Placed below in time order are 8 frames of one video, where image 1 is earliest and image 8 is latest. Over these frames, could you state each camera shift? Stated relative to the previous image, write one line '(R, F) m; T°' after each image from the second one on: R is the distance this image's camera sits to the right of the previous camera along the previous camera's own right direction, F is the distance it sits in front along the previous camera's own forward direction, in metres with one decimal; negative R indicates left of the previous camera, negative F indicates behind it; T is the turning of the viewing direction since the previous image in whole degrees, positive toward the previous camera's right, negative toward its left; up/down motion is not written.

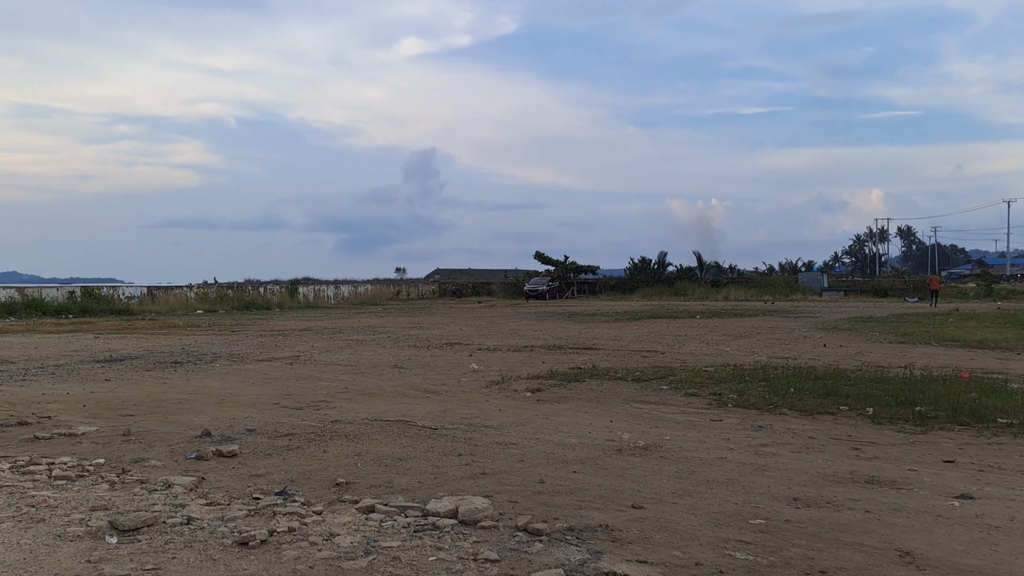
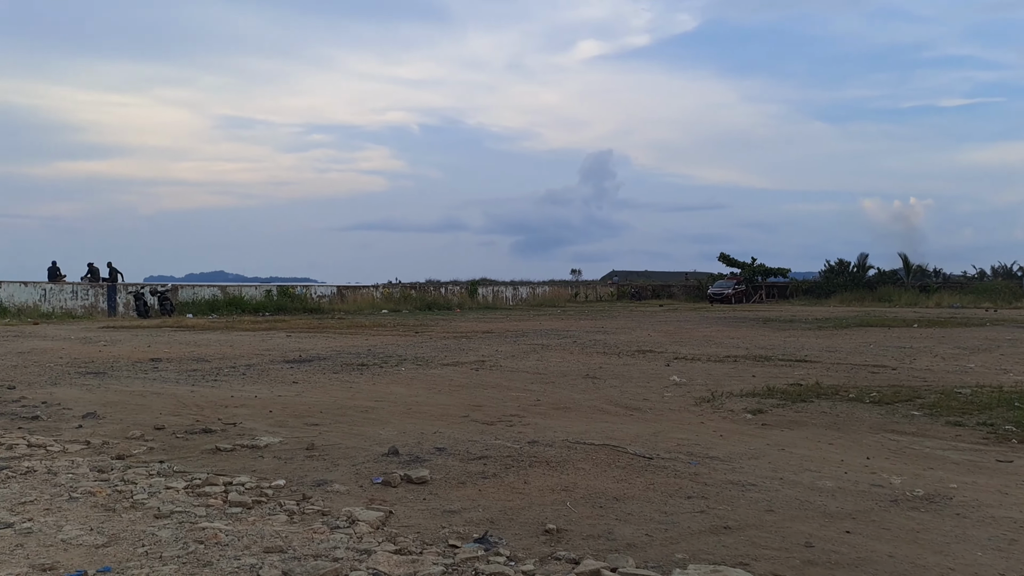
(-0.3, +0.8) m; -11°
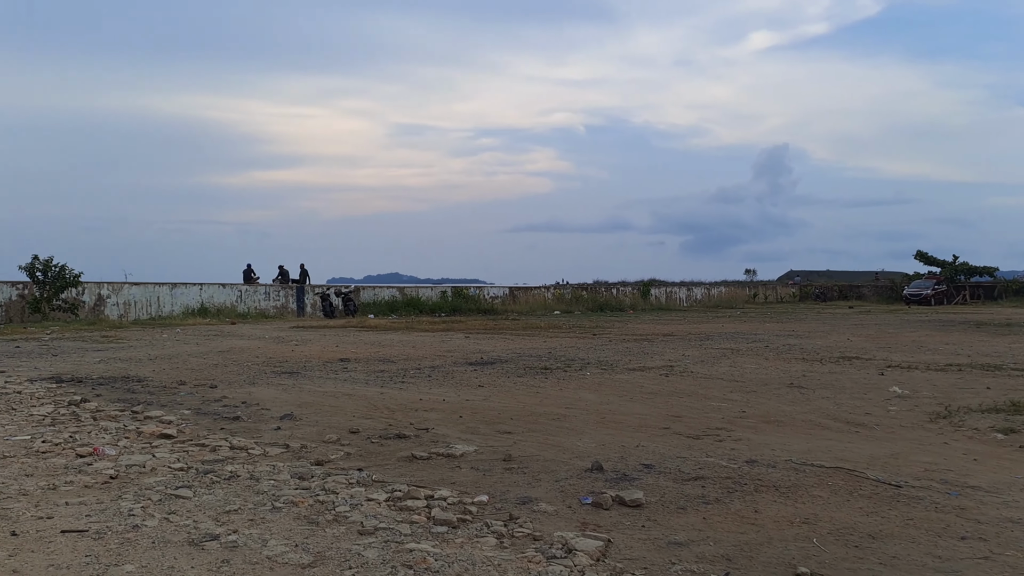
(-0.2, +0.4) m; -11°
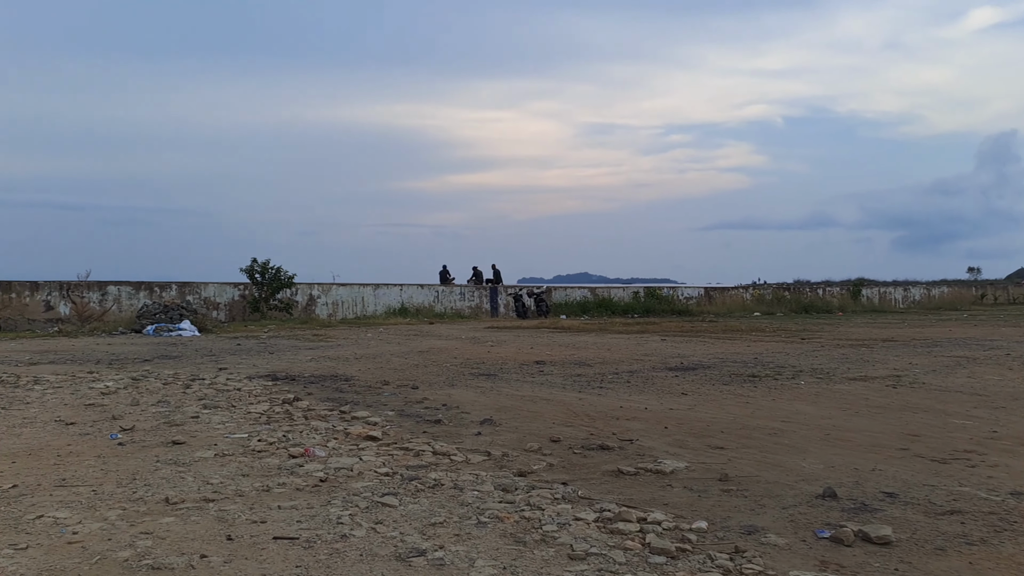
(-0.1, +0.3) m; -12°
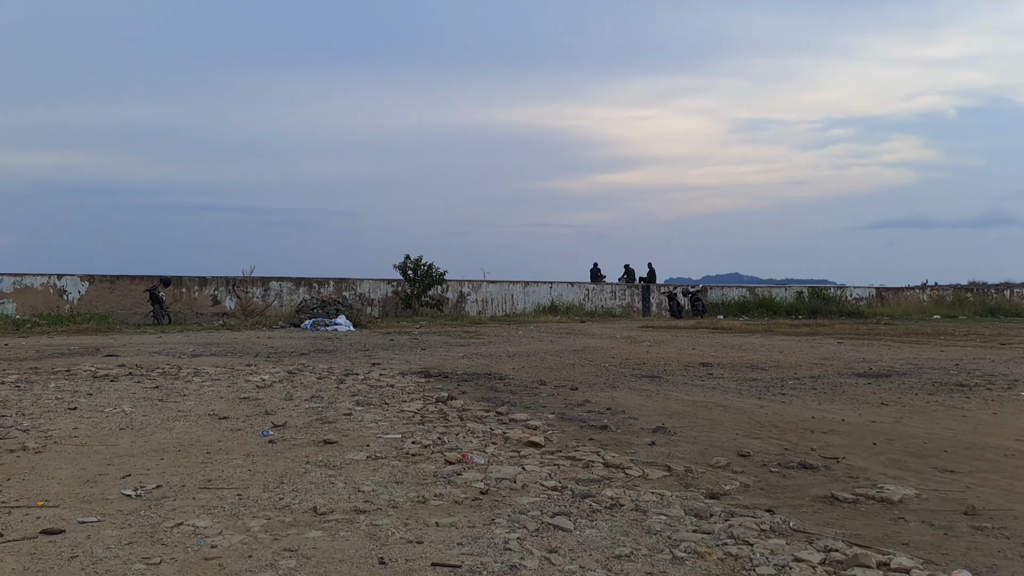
(-0.2, +0.6) m; -9°
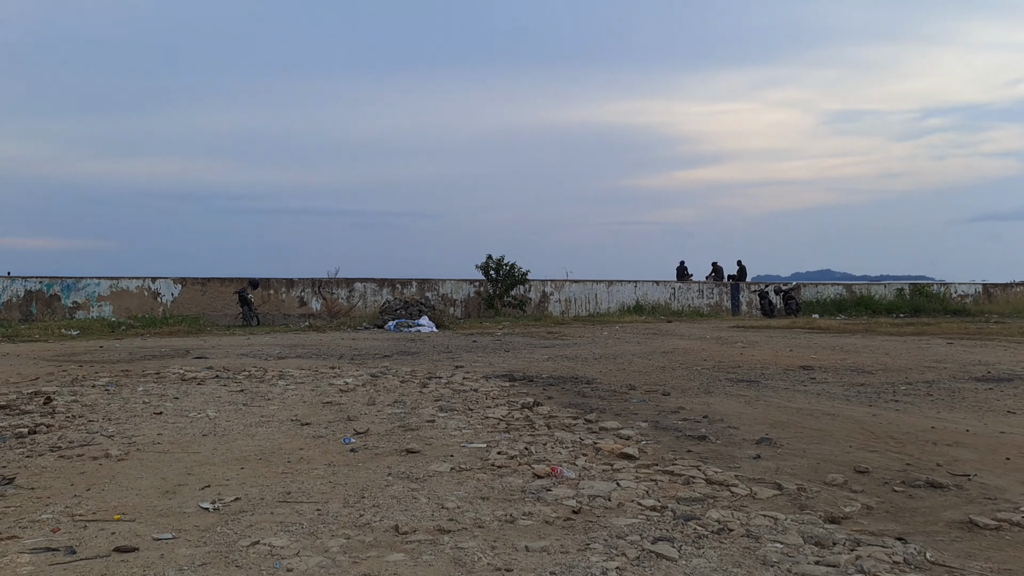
(0.0, +0.3) m; -5°
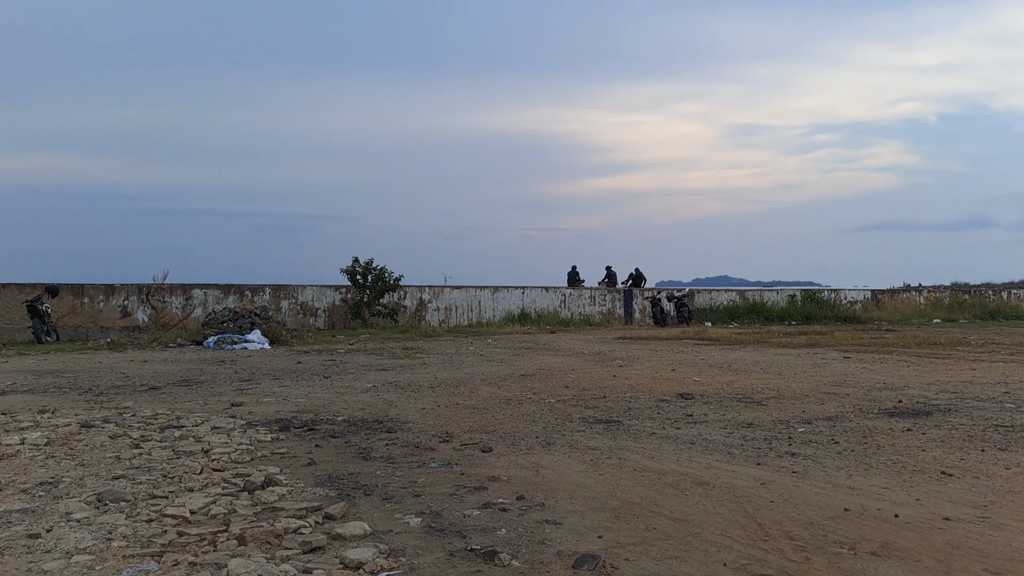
(+0.9, +2.2) m; +6°
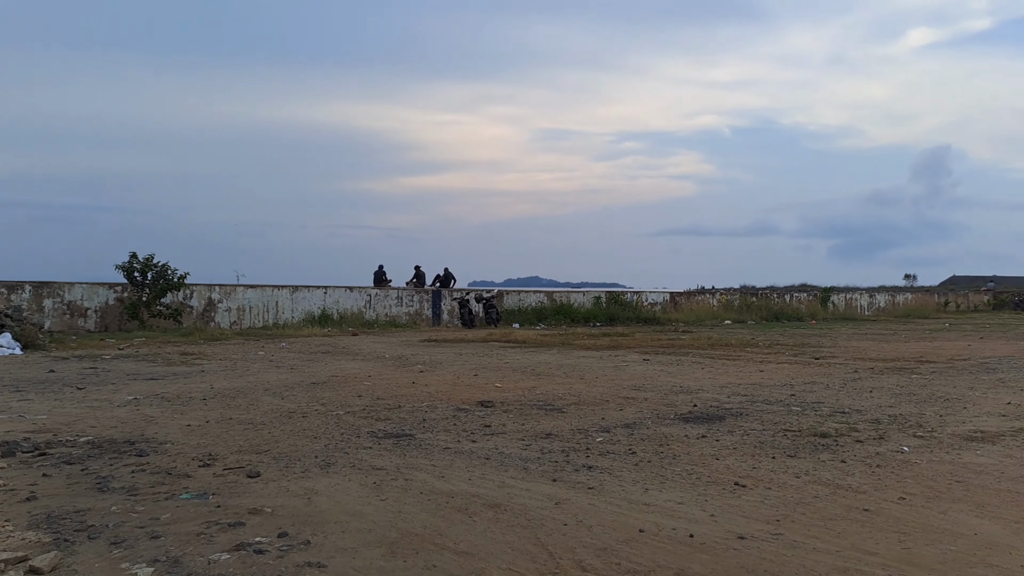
(+0.2, +0.5) m; +12°
